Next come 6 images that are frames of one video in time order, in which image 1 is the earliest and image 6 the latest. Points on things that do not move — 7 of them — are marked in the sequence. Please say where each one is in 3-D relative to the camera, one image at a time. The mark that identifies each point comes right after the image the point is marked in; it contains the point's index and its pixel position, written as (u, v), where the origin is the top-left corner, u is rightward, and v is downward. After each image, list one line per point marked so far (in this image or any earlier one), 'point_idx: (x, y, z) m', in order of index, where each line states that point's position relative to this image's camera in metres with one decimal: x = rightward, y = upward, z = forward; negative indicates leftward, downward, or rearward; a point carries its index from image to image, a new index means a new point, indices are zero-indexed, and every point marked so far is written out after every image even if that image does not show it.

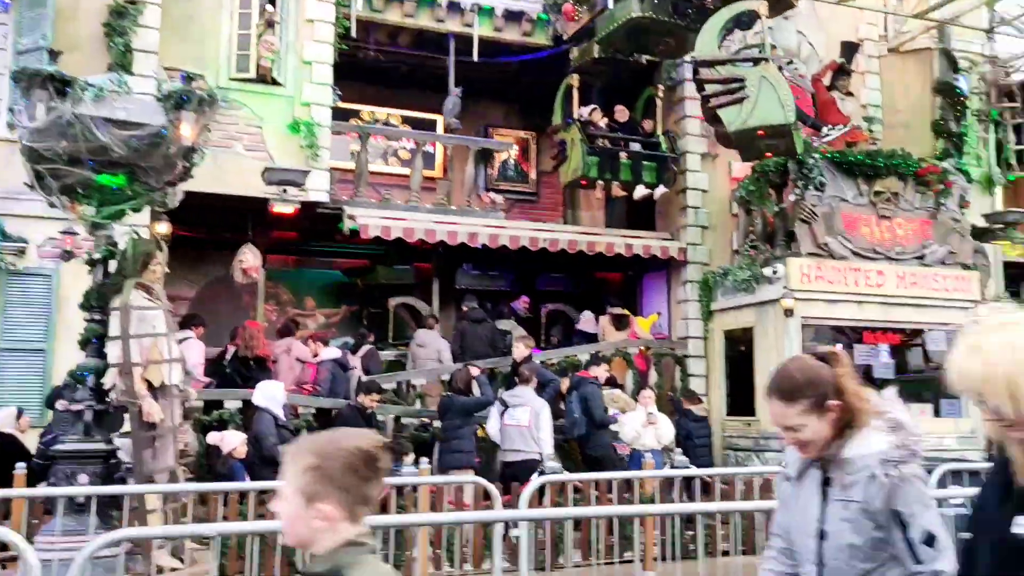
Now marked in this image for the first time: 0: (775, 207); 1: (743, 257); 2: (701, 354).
0: (+3.5, +1.1, +12.1) m
1: (+3.2, +0.4, +12.5) m
2: (+2.8, -1.0, +13.1) m
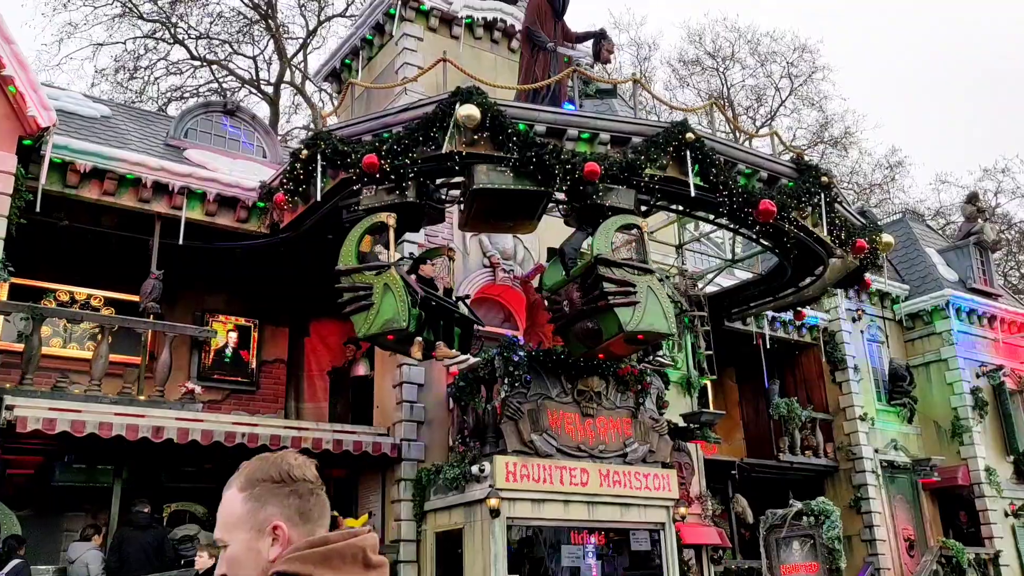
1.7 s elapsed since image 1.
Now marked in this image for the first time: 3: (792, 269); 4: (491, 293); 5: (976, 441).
0: (-0.4, -1.6, +12.0) m
1: (-0.8, -2.3, +12.3) m
2: (-1.4, -3.8, +12.4) m
3: (+4.8, +0.3, +15.1) m
4: (-0.4, -0.1, +14.7) m
5: (+10.3, -3.4, +19.7) m
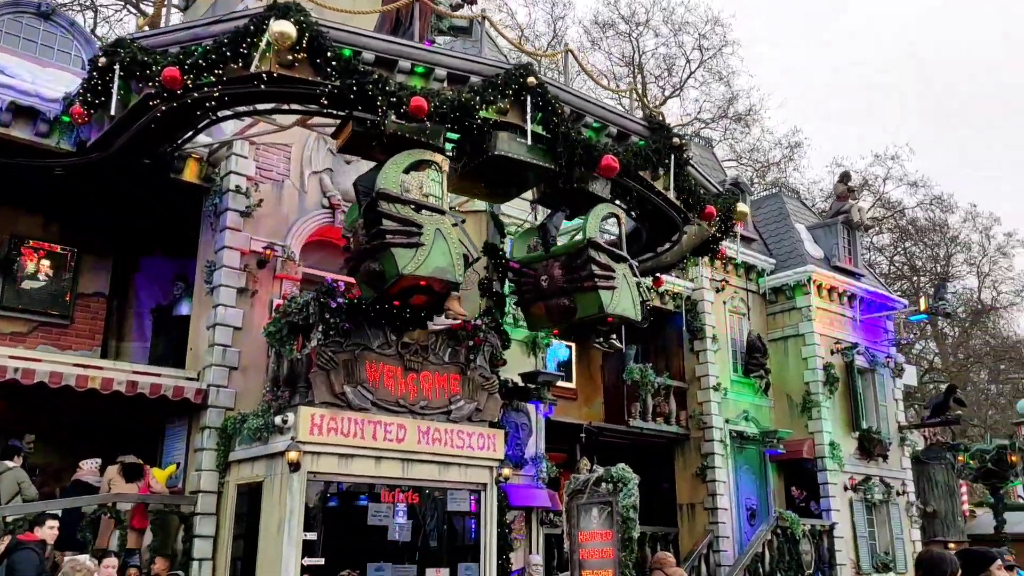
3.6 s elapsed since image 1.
0: (-2.8, -0.8, +11.2) m
1: (-3.2, -1.5, +11.5) m
2: (-3.9, -2.9, +11.6) m
3: (+2.2, +0.9, +14.7) m
4: (-2.9, +0.8, +13.8) m
5: (+7.0, -2.9, +20.0) m
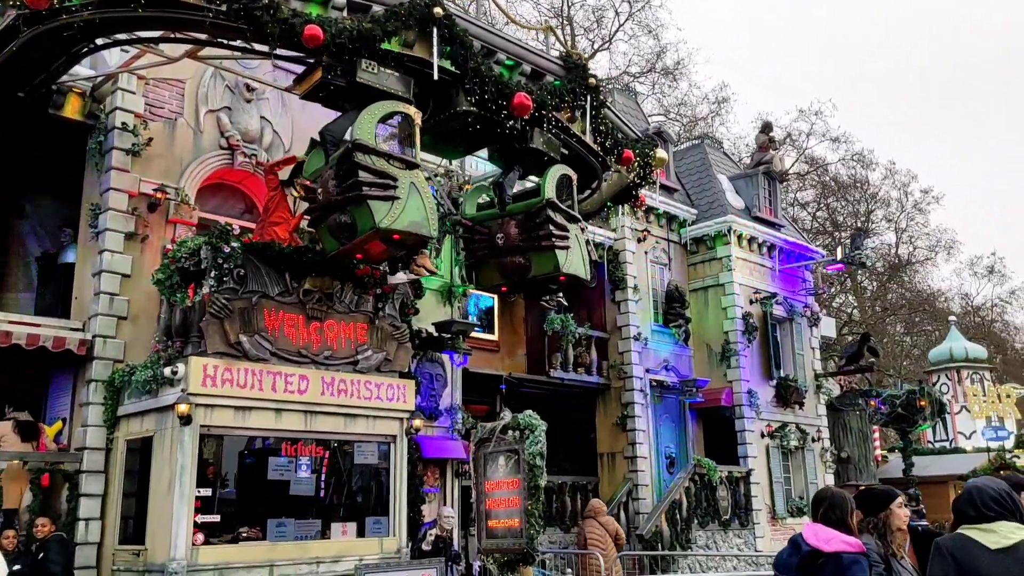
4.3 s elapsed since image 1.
0: (-3.9, -0.1, +10.5) m
1: (-4.4, -0.8, +10.8) m
2: (-5.0, -2.2, +10.9) m
3: (+0.8, +1.8, +14.3) m
4: (-4.2, +1.6, +13.1) m
5: (+5.2, -1.7, +20.2) m
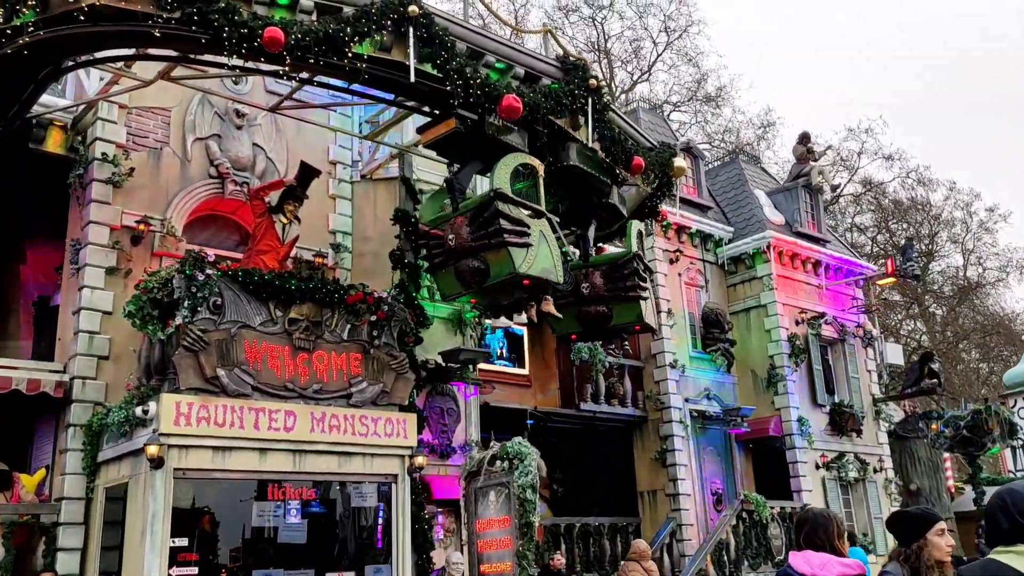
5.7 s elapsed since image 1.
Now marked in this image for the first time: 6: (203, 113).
0: (-3.9, -0.5, +9.9) m
1: (-4.3, -1.2, +10.1) m
2: (-5.0, -2.7, +10.2) m
3: (+1.0, +1.4, +13.4) m
4: (-4.1, +1.1, +12.5) m
5: (+5.9, -2.2, +18.8) m
6: (-4.3, +2.4, +12.3) m
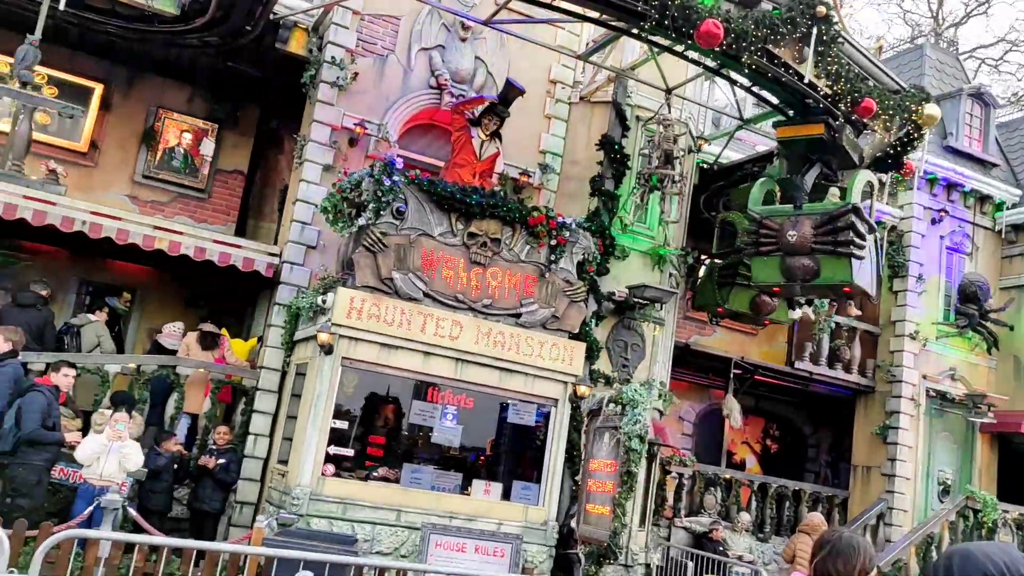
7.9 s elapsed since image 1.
0: (-1.9, +0.7, +10.5) m
1: (-2.3, +0.1, +11.0) m
2: (-3.1, -1.3, +11.4) m
3: (+4.0, +2.1, +12.2) m
4: (-1.1, +2.5, +12.9) m
5: (+9.9, -1.8, +16.1) m
6: (-1.2, +3.8, +12.7) m
